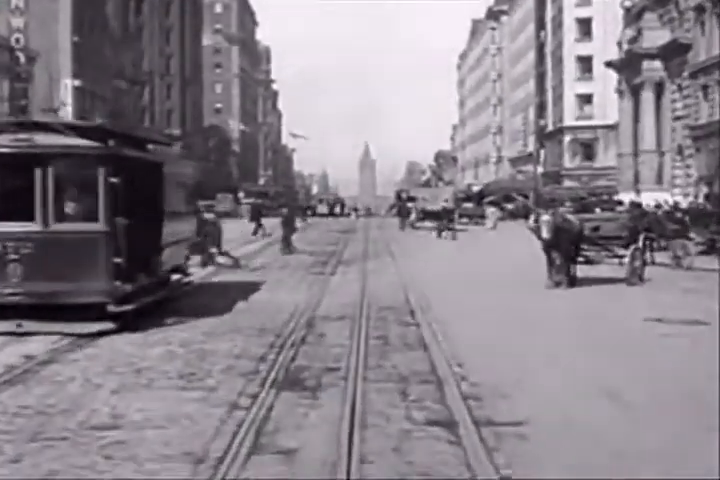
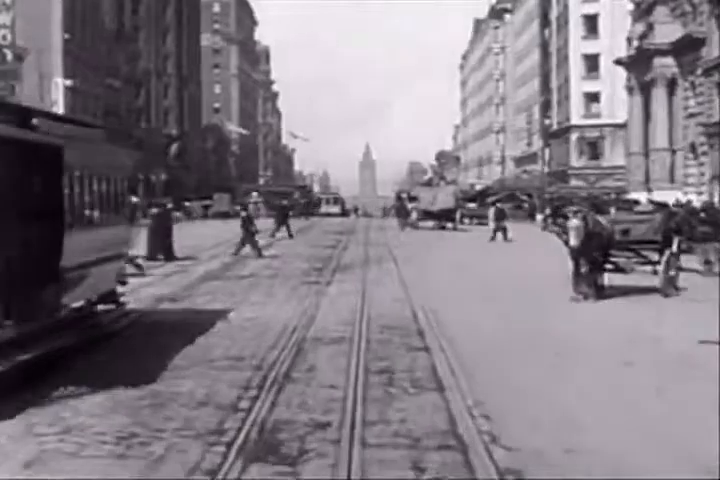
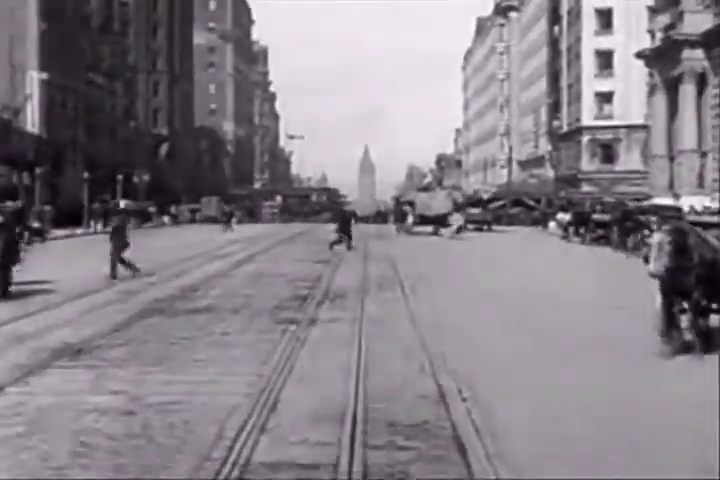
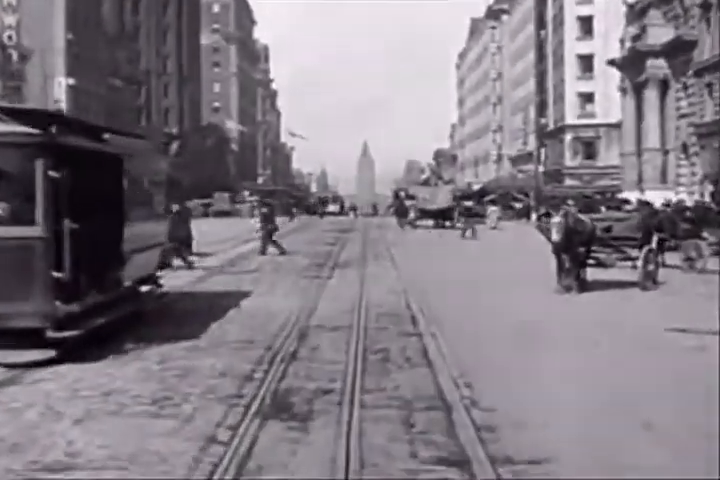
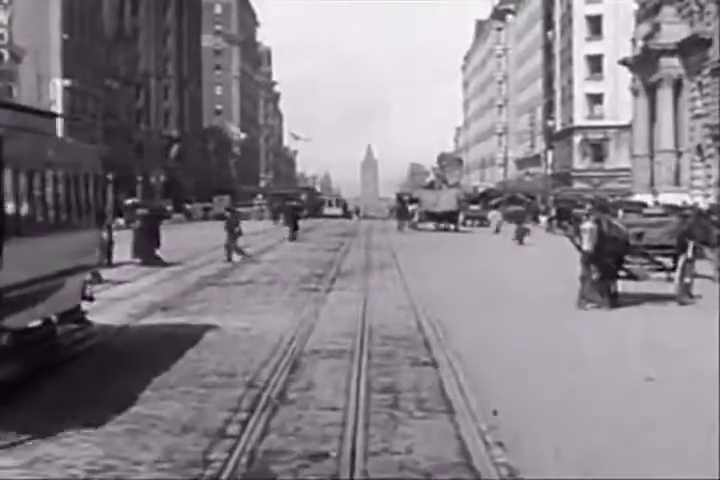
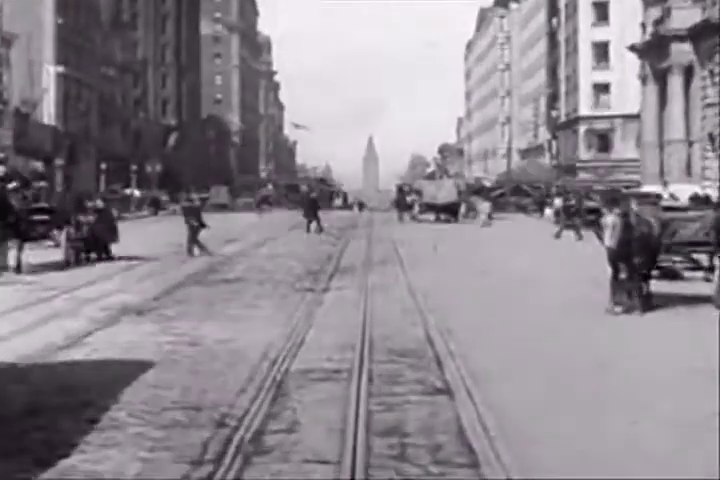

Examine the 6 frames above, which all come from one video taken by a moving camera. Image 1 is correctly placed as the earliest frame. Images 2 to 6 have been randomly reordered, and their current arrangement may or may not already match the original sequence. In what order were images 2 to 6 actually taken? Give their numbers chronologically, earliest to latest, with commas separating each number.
4, 2, 5, 6, 3
